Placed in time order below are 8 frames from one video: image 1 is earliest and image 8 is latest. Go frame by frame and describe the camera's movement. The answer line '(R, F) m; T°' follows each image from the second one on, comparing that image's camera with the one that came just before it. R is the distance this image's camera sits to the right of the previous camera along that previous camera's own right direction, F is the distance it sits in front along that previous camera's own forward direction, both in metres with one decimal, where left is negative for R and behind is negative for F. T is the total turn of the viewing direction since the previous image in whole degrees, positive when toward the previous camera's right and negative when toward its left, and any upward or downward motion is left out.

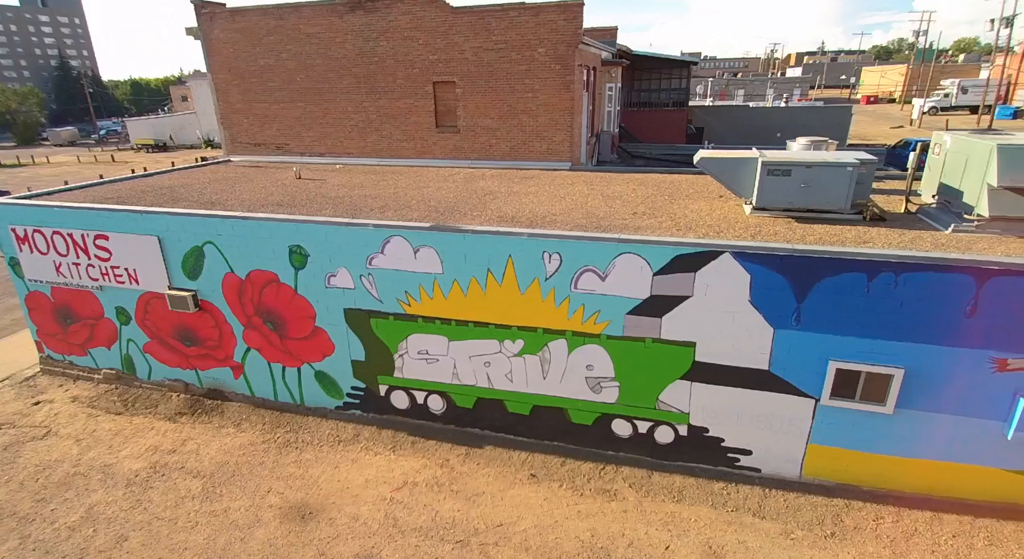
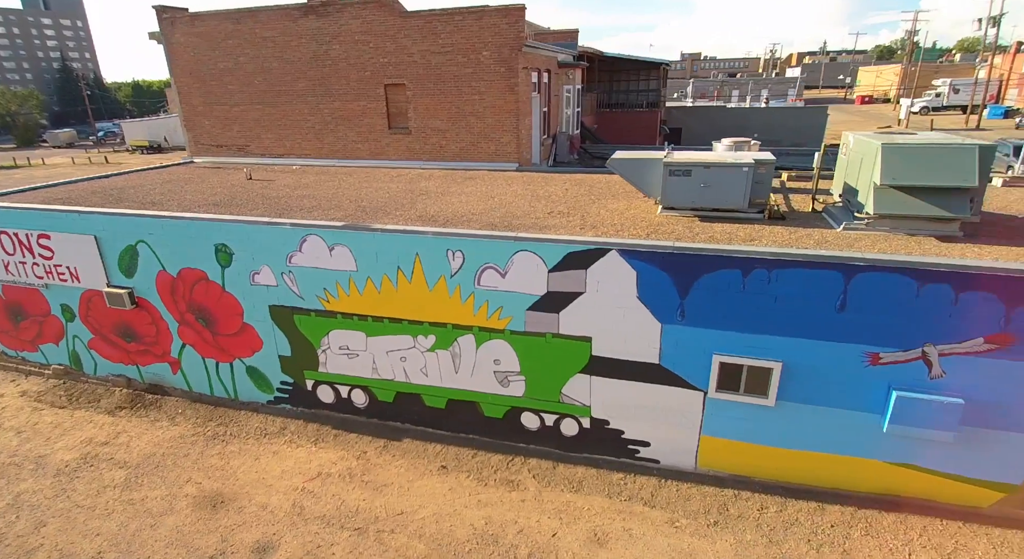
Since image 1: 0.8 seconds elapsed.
(+1.1, -0.2) m; -1°
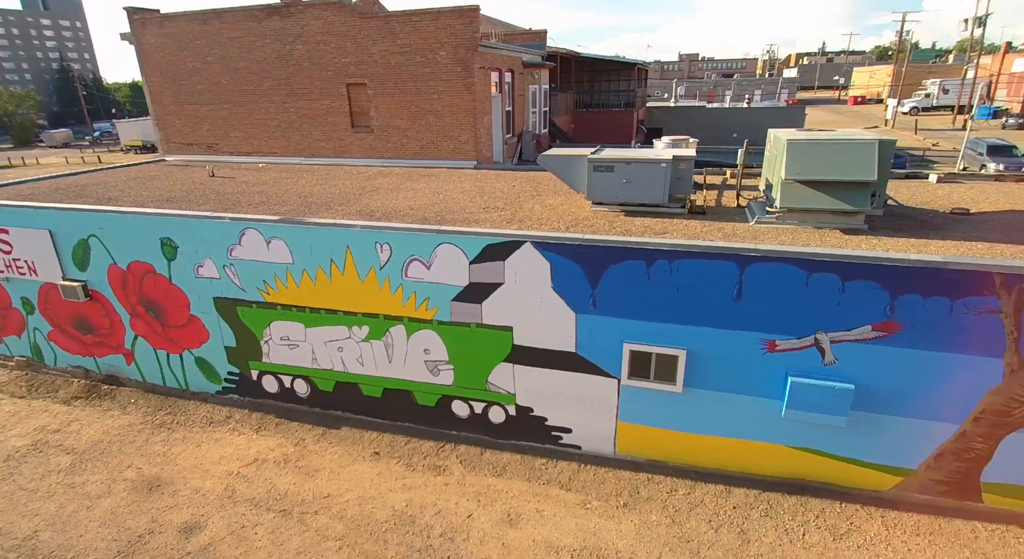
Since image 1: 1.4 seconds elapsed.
(+0.9, -0.2) m; 0°
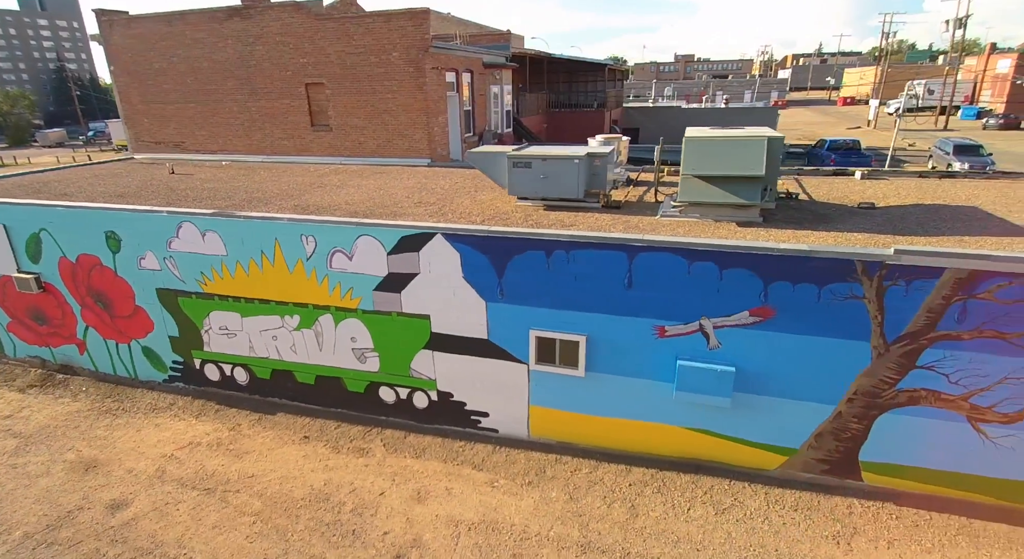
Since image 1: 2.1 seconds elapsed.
(+1.0, -0.3) m; 0°
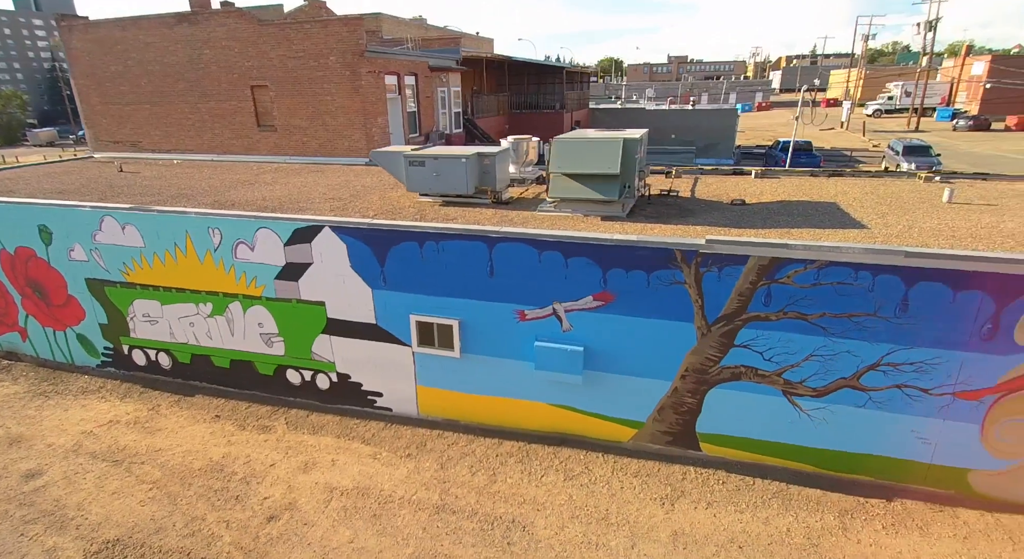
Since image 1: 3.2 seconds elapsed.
(+1.4, -0.5) m; 0°
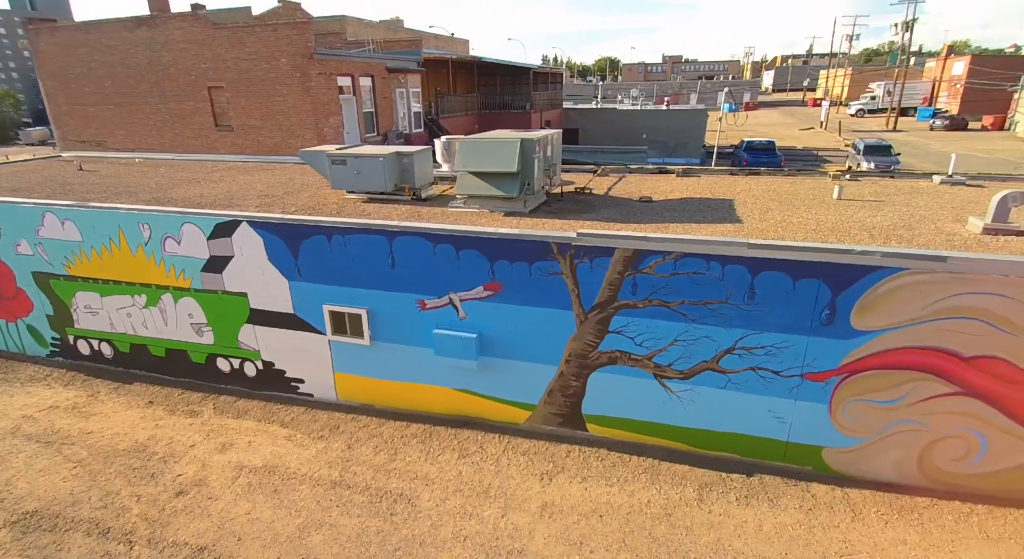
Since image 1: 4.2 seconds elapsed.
(+1.2, -0.4) m; 0°
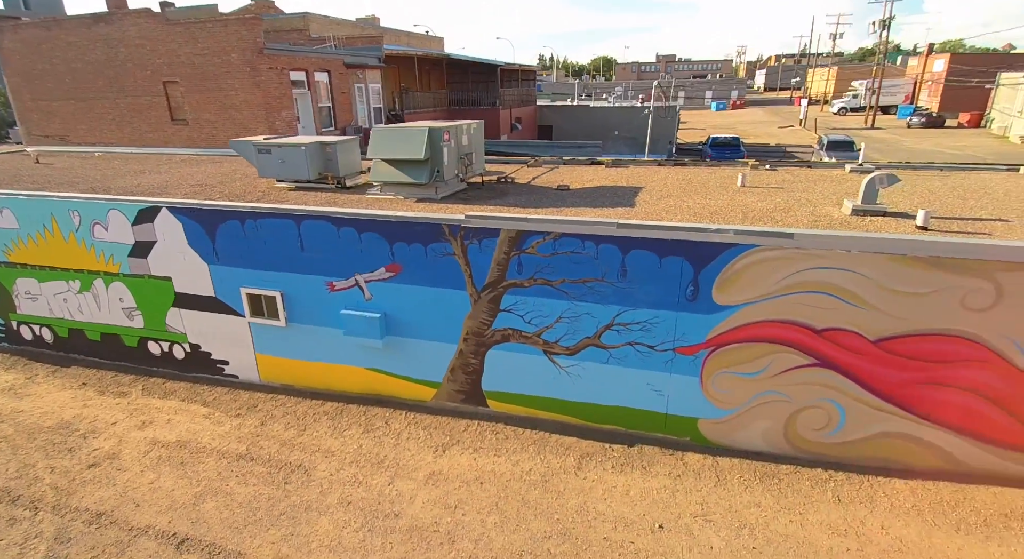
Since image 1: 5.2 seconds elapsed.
(+1.2, -0.3) m; 0°
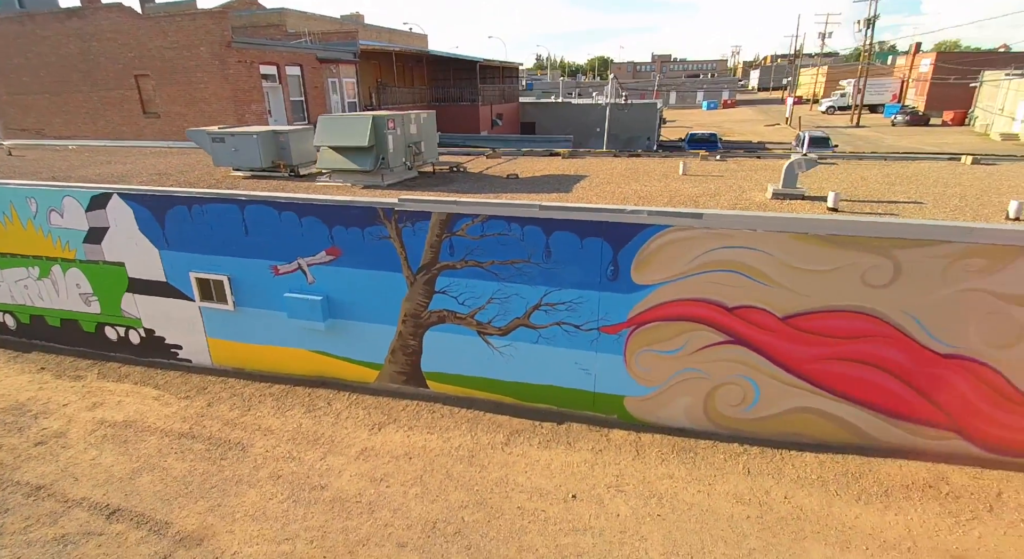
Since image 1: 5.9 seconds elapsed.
(+0.8, -0.2) m; 0°
